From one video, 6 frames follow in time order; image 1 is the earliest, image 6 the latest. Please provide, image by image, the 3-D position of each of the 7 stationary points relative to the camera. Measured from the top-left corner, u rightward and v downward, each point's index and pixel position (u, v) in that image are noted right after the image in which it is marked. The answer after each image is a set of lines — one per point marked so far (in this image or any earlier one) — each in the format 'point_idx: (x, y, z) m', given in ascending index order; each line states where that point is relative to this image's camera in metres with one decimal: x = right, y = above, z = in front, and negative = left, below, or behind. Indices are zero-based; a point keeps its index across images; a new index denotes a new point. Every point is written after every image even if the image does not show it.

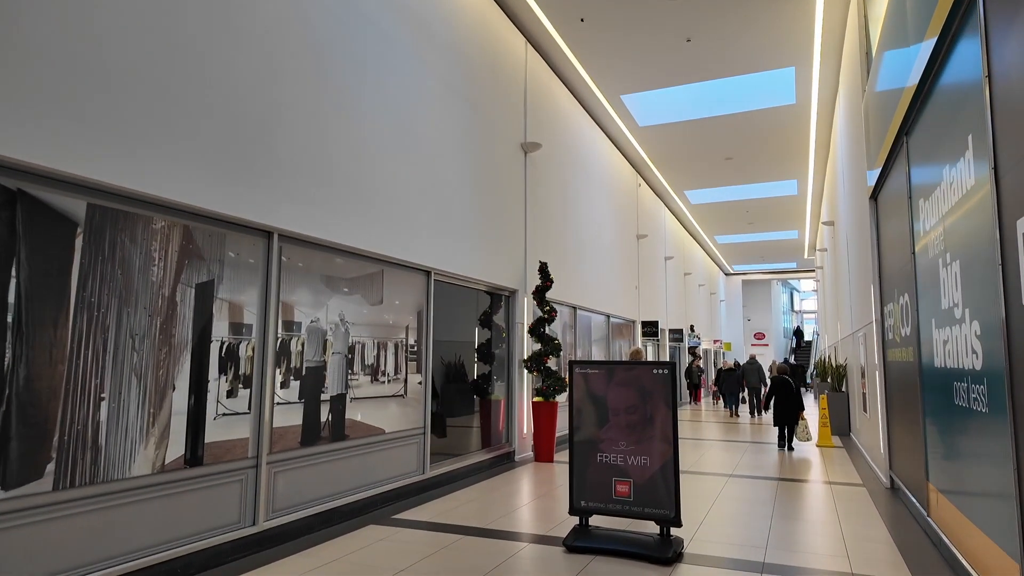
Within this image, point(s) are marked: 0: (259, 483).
0: (-1.4, -1.1, +4.2) m
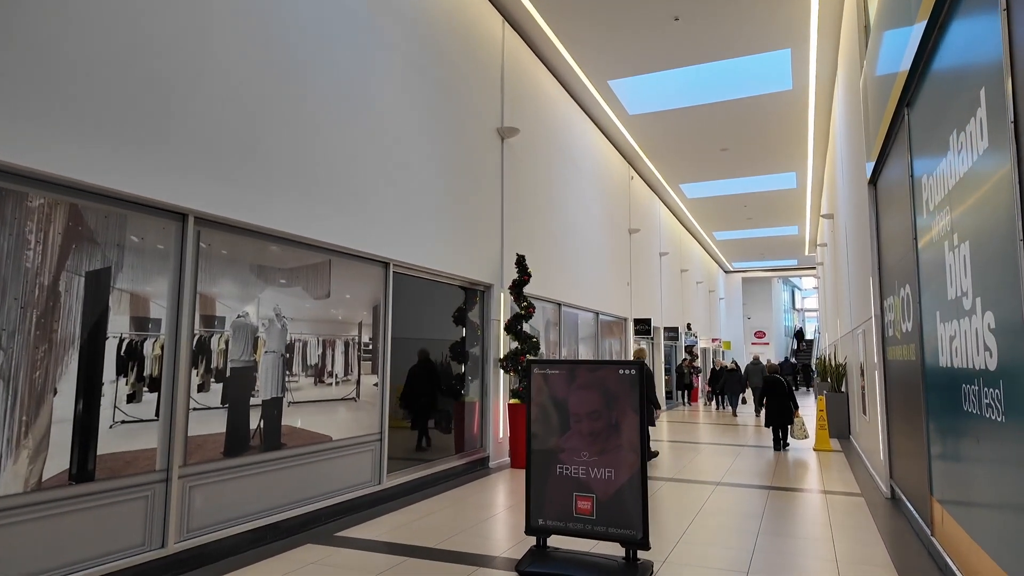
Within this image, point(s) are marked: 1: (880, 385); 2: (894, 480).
0: (-1.7, -1.1, +3.7) m
1: (+3.2, -0.8, +6.3) m
2: (+3.2, -1.6, +6.1) m
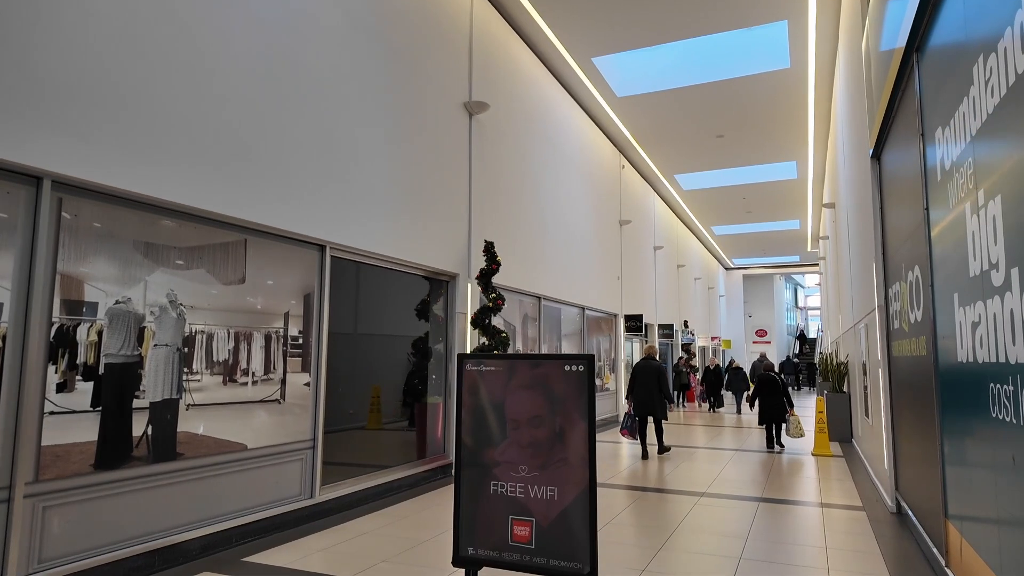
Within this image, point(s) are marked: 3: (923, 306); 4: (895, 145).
0: (-2.0, -1.0, +3.0) m
1: (+2.9, -0.8, +5.6) m
2: (+2.9, -1.5, +5.4) m
3: (+2.2, -0.1, +3.9) m
4: (+2.7, +1.0, +5.2) m
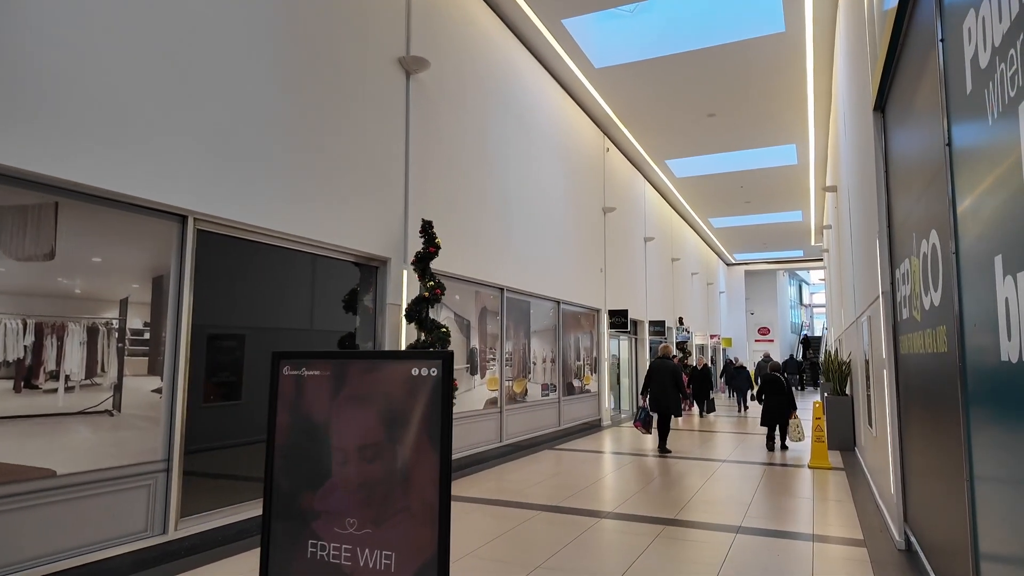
0: (-2.6, -0.9, +2.0) m
1: (+2.4, -0.6, +4.6) m
2: (+2.4, -1.4, +4.4) m
3: (+1.7, 0.0, +2.9) m
4: (+2.2, +1.1, +4.1) m
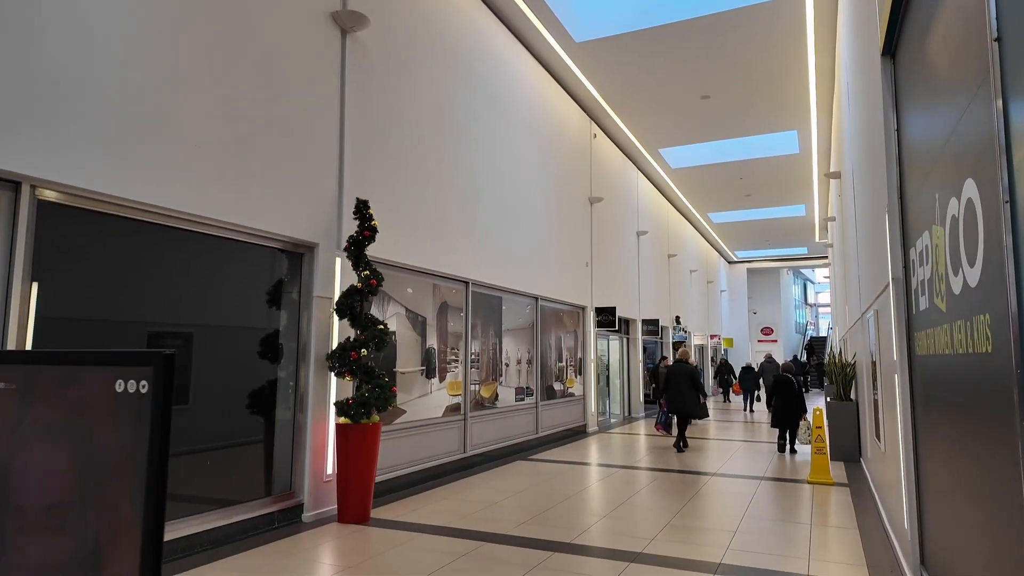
0: (-2.9, -0.8, +1.2) m
1: (+2.0, -0.6, +3.8) m
2: (+2.0, -1.3, +3.6) m
3: (+1.3, +0.1, +2.1) m
4: (+1.9, +1.2, +3.3) m
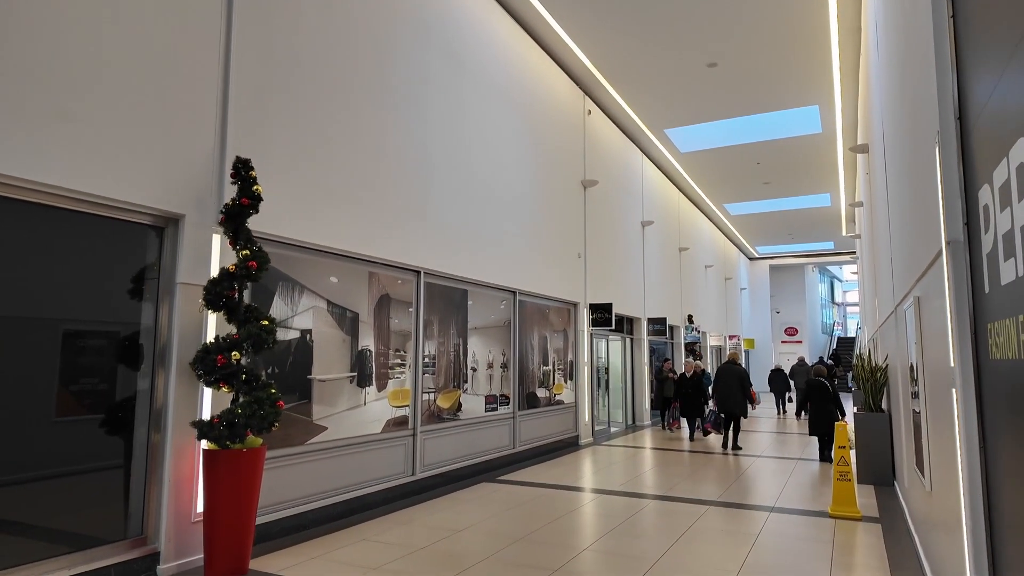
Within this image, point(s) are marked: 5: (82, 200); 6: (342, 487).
0: (-3.5, -0.7, +0.1) m
1: (+1.6, -0.5, +2.5) m
2: (+1.6, -1.2, +2.3) m
3: (+0.8, +0.2, +0.9) m
4: (+1.4, +1.3, +2.1) m
5: (-2.1, +0.4, +3.6) m
6: (-1.2, -1.4, +5.1) m
